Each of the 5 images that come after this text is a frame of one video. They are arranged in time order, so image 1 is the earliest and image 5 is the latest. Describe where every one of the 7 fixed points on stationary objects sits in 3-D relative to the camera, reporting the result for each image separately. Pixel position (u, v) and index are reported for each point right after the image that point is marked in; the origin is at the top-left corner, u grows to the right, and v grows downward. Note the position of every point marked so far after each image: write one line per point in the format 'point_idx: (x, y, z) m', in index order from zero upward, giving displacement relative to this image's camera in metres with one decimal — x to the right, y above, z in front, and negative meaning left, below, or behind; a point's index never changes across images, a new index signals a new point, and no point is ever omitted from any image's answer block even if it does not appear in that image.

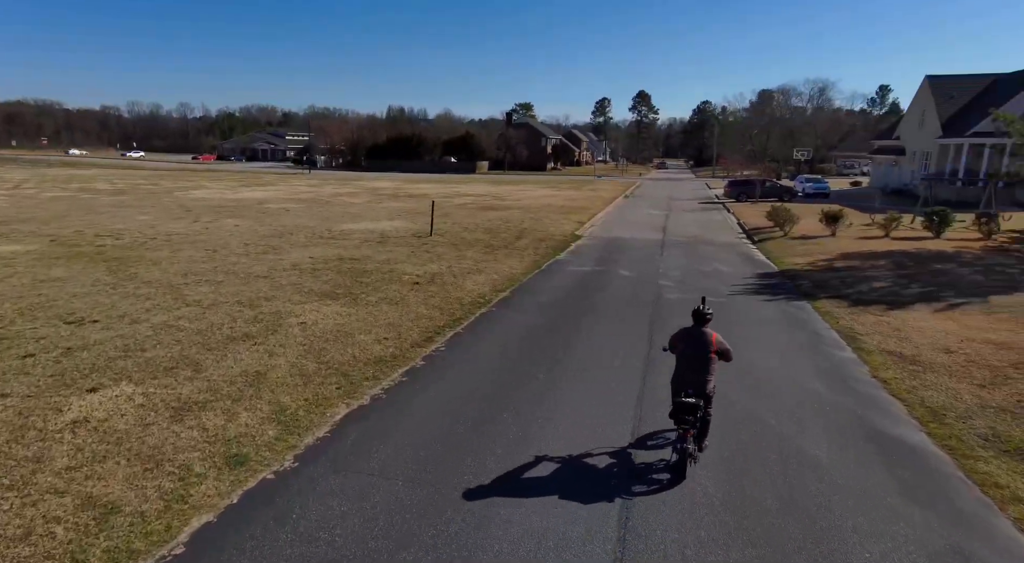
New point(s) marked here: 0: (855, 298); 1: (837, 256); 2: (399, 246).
0: (+7.2, -0.3, +12.9) m
1: (+9.4, +0.7, +17.7) m
2: (-3.2, +1.0, +17.2) m
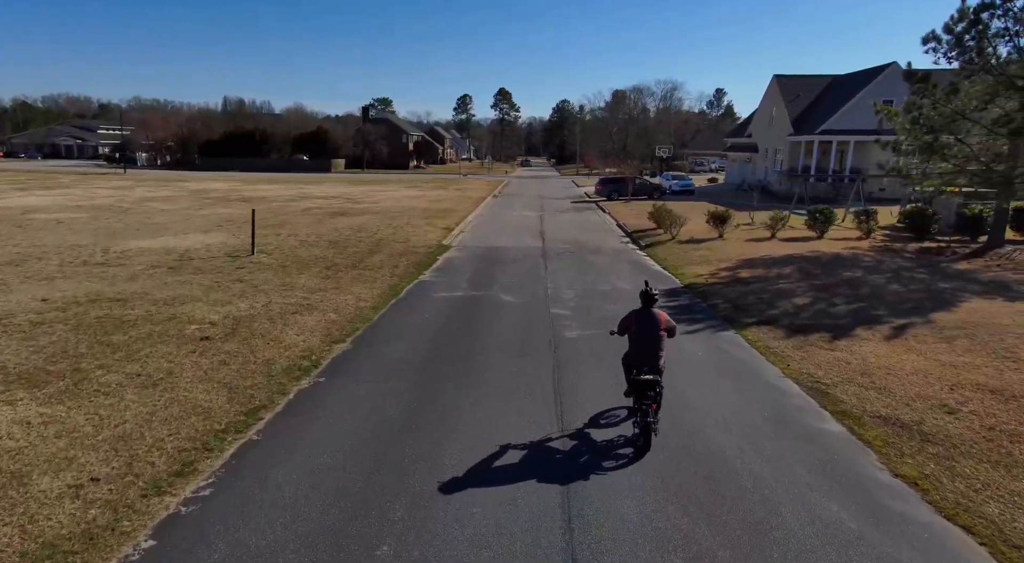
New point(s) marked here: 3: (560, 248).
0: (+4.7, -0.7, +10.6) m
1: (+5.7, +0.5, +15.8) m
2: (-6.4, +0.2, +12.6) m
3: (+1.6, +1.0, +19.5) m
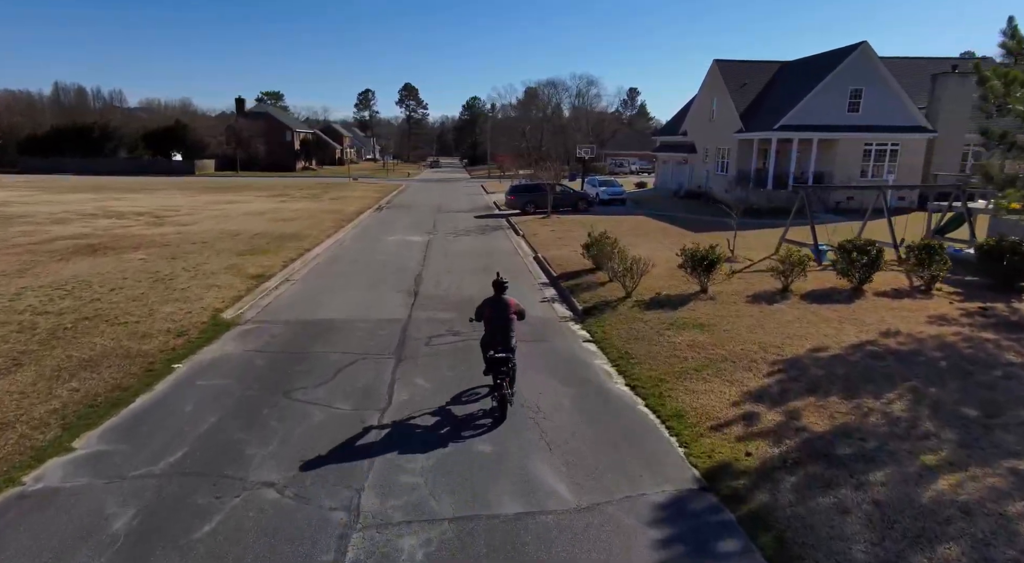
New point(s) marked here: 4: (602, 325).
0: (+3.0, -2.3, +2.5) m
1: (+3.3, -1.2, +7.9) m
2: (-8.3, -1.8, +3.1) m
3: (-1.3, -0.7, +11.0) m
4: (+1.5, -0.7, +10.6) m
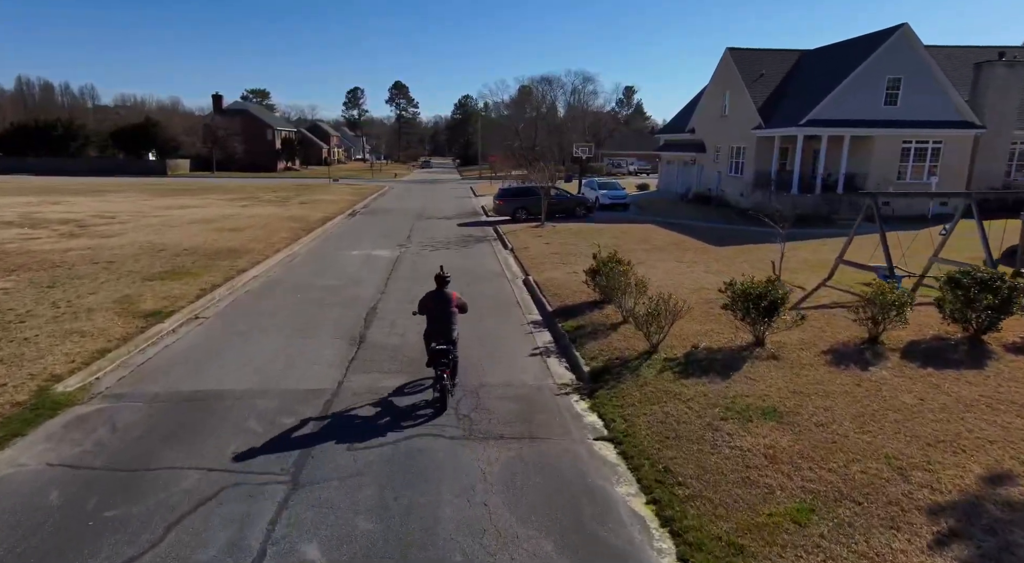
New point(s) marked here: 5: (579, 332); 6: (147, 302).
0: (+2.8, -3.0, -1.0) m
1: (+3.0, -1.9, +4.3) m
2: (-8.5, -2.4, -0.6) m
3: (-1.6, -1.4, +7.4) m
4: (+1.2, -1.4, +7.0) m
5: (+1.1, -0.8, +9.9) m
6: (-6.8, -0.4, +11.3) m
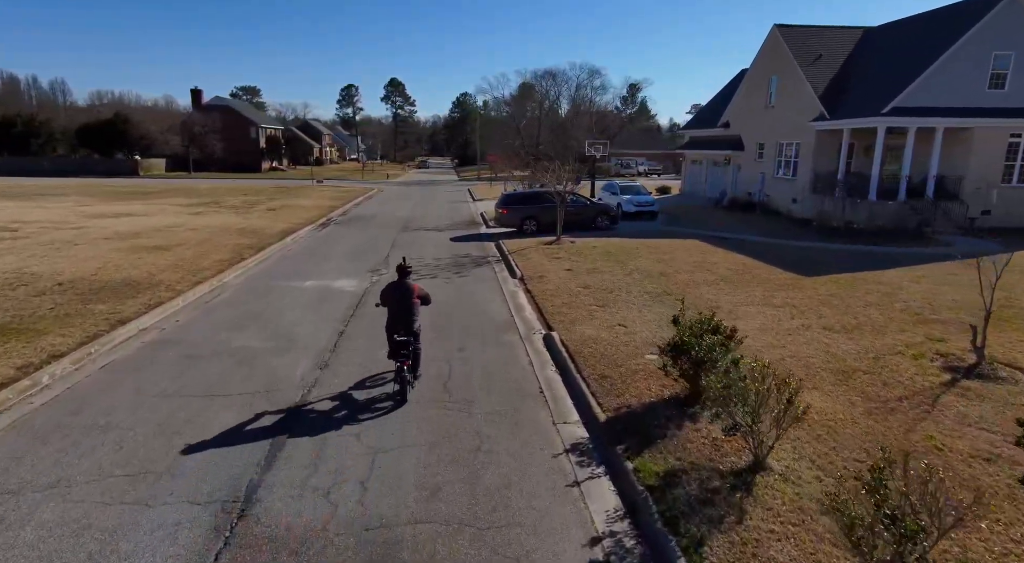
0: (+3.0, -3.9, -6.0) m
1: (+3.3, -2.8, -0.6) m
2: (-8.3, -3.3, -5.6) m
3: (-1.4, -2.3, +2.4) m
4: (+1.5, -2.3, +2.1) m
5: (+1.3, -1.7, +4.9) m
6: (-6.5, -1.3, +6.4) m
